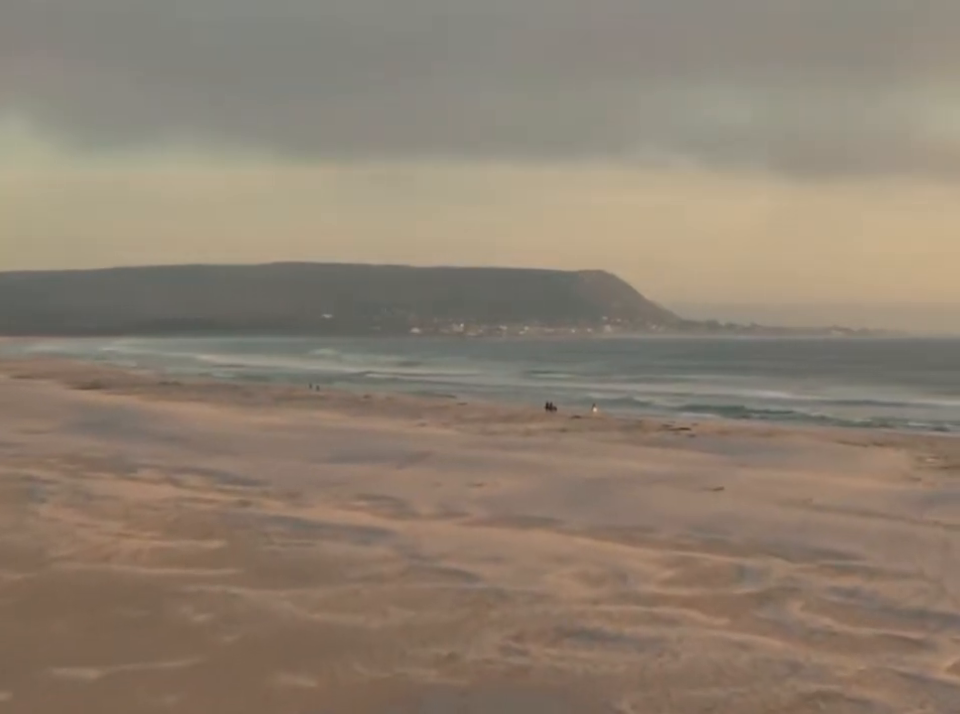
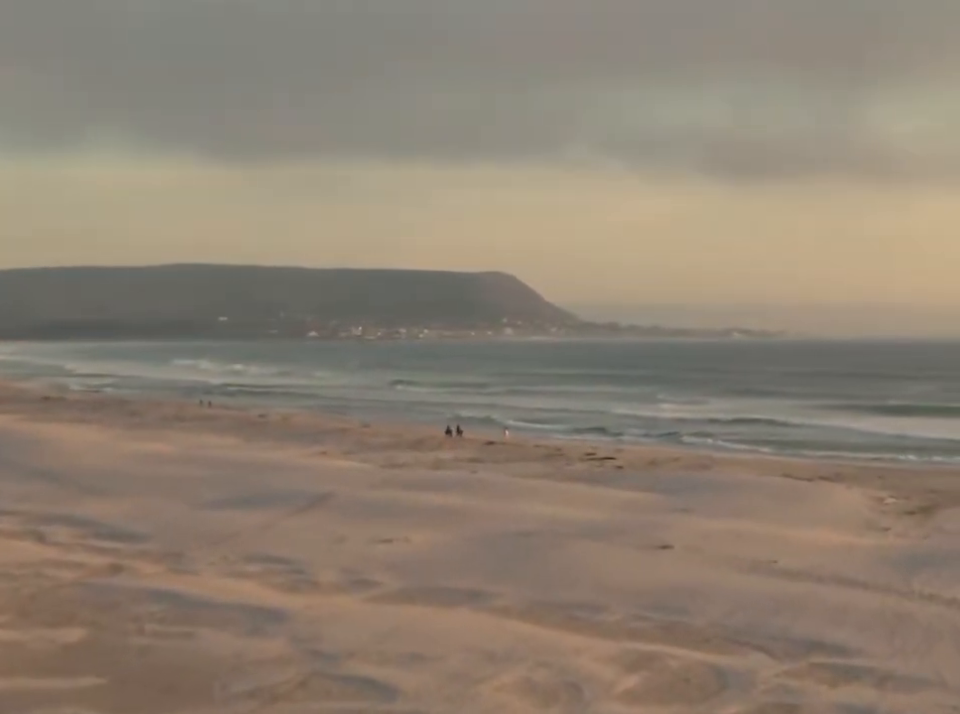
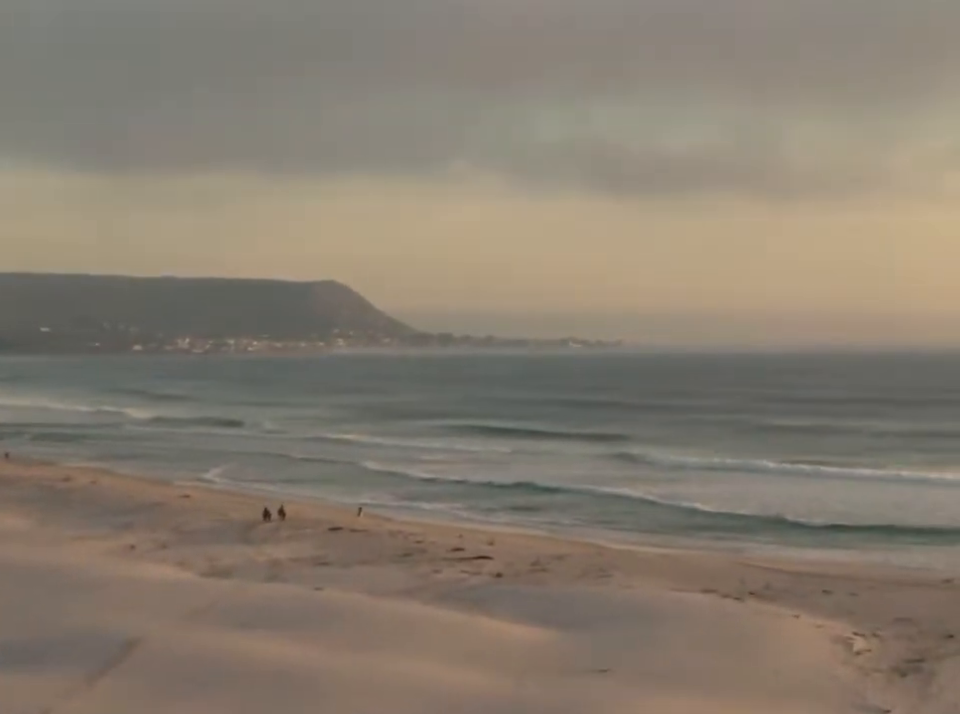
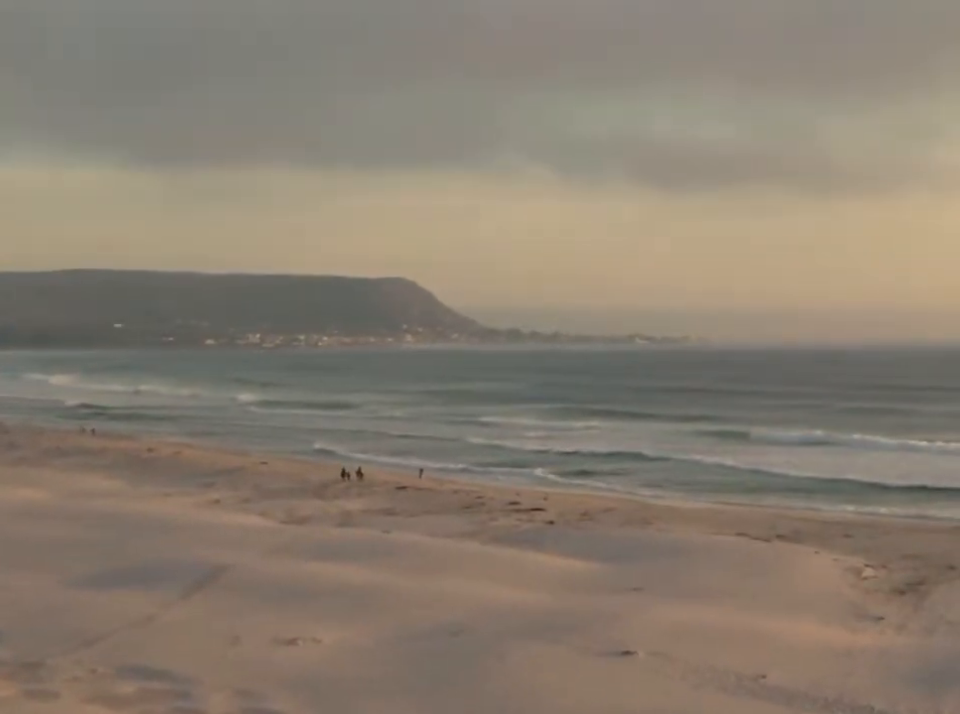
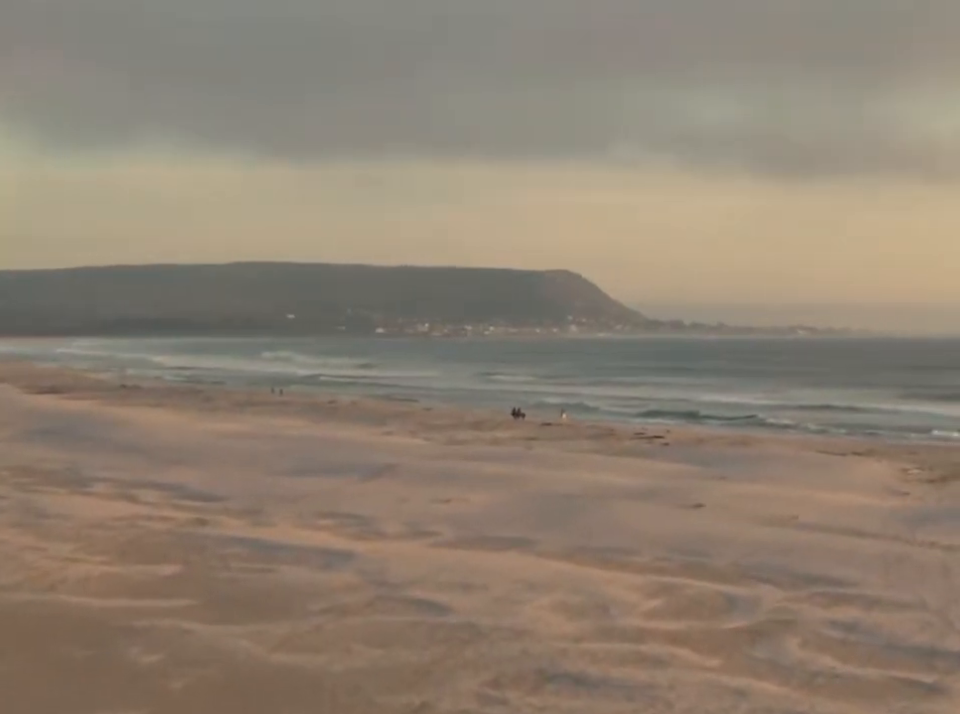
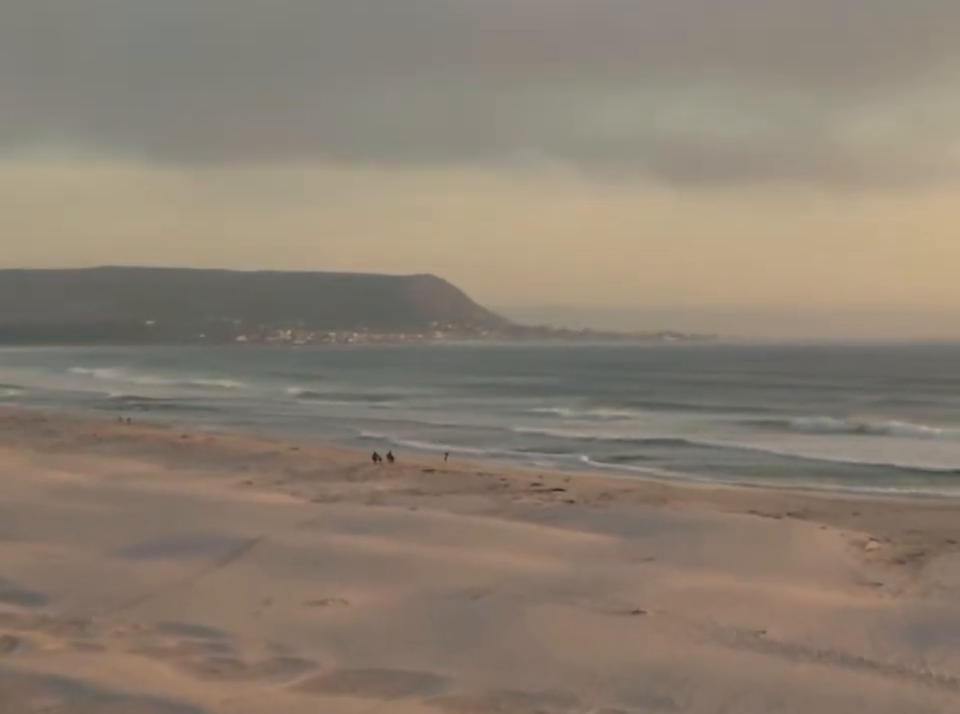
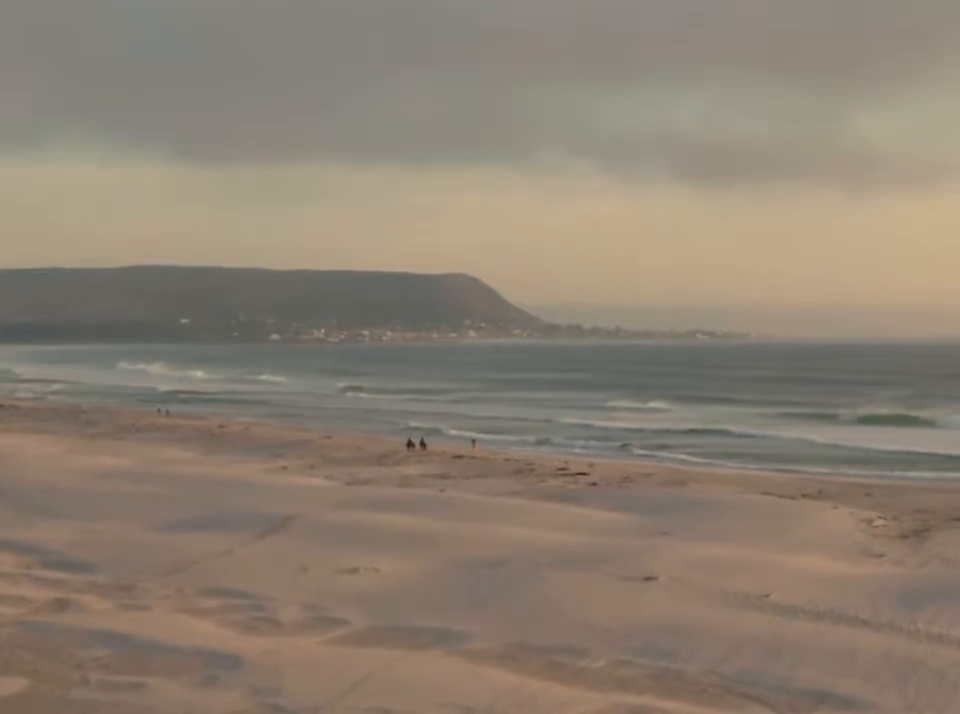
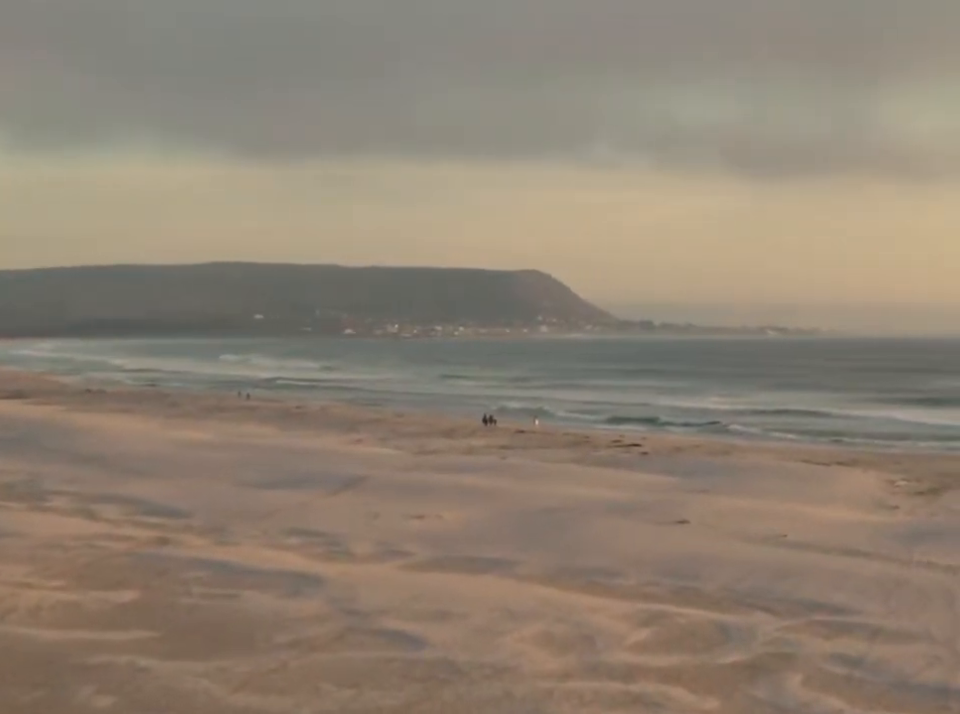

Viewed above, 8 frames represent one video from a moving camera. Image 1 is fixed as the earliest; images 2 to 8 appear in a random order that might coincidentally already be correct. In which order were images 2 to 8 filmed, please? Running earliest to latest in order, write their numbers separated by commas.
5, 8, 2, 7, 6, 4, 3
